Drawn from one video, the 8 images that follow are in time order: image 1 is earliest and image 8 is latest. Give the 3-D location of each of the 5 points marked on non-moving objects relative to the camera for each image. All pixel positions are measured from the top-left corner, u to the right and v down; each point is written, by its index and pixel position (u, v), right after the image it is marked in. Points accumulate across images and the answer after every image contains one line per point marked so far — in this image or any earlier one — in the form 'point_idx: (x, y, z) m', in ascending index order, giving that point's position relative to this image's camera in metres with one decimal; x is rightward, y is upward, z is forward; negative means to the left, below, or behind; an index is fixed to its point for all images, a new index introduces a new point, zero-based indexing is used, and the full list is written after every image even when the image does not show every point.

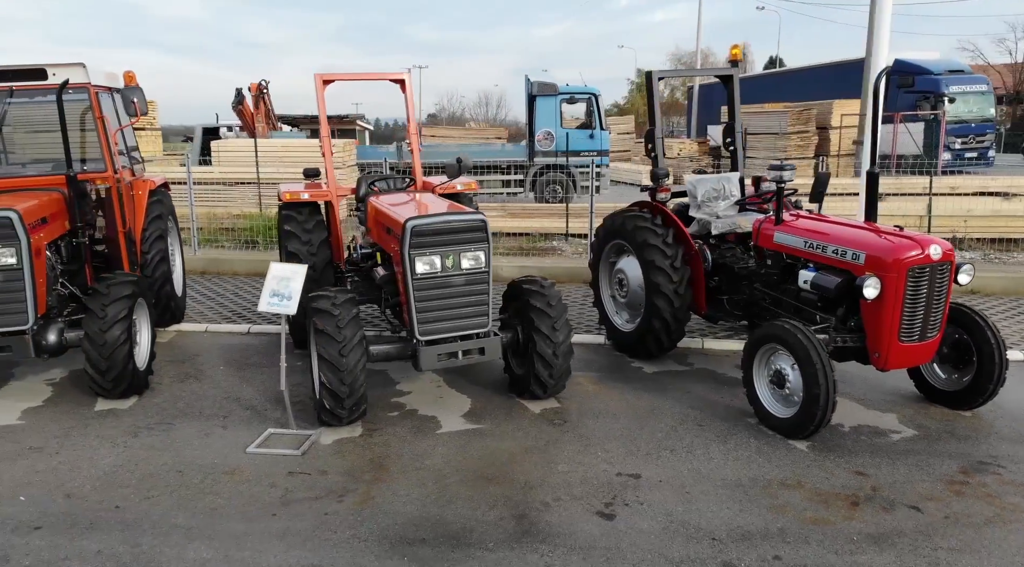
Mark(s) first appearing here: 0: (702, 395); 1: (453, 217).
0: (+1.2, -0.7, +5.1) m
1: (-0.3, +0.4, +4.4) m
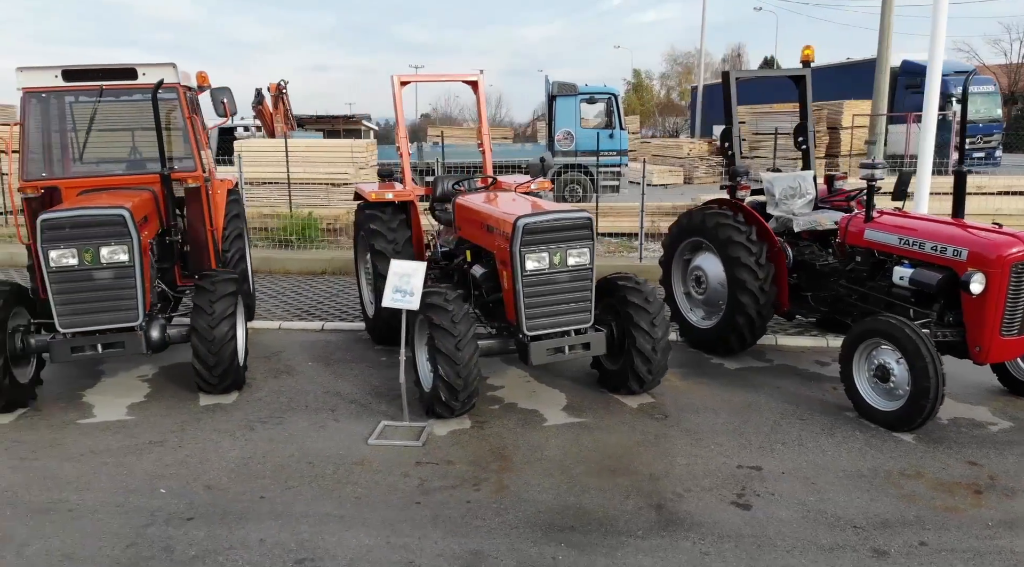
0: (+1.8, -0.7, +5.2) m
1: (+0.3, +0.4, +4.5) m
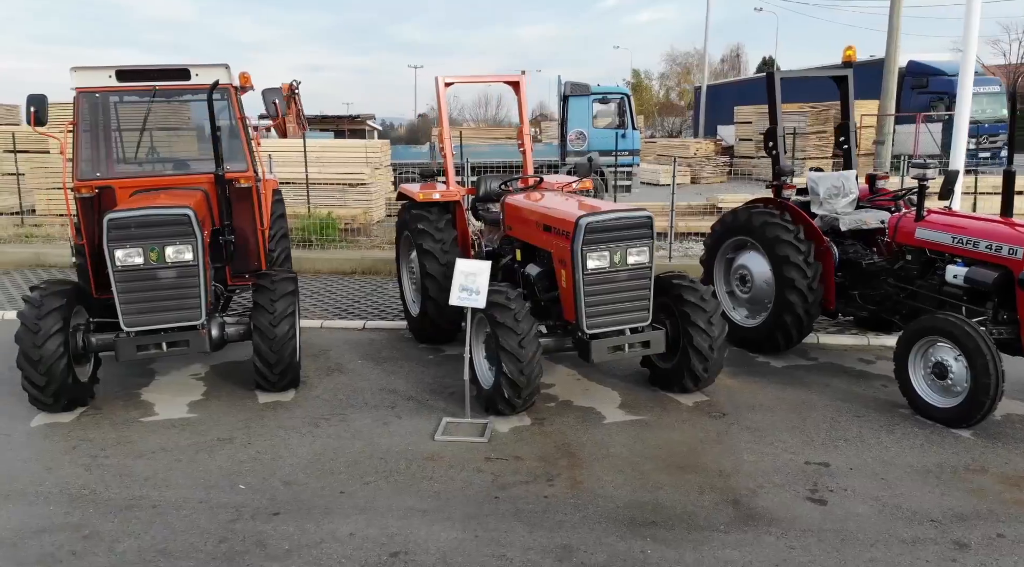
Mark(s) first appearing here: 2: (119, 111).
0: (+2.1, -0.7, +5.3) m
1: (+0.6, +0.4, +4.5) m
2: (-2.6, +1.2, +5.5) m
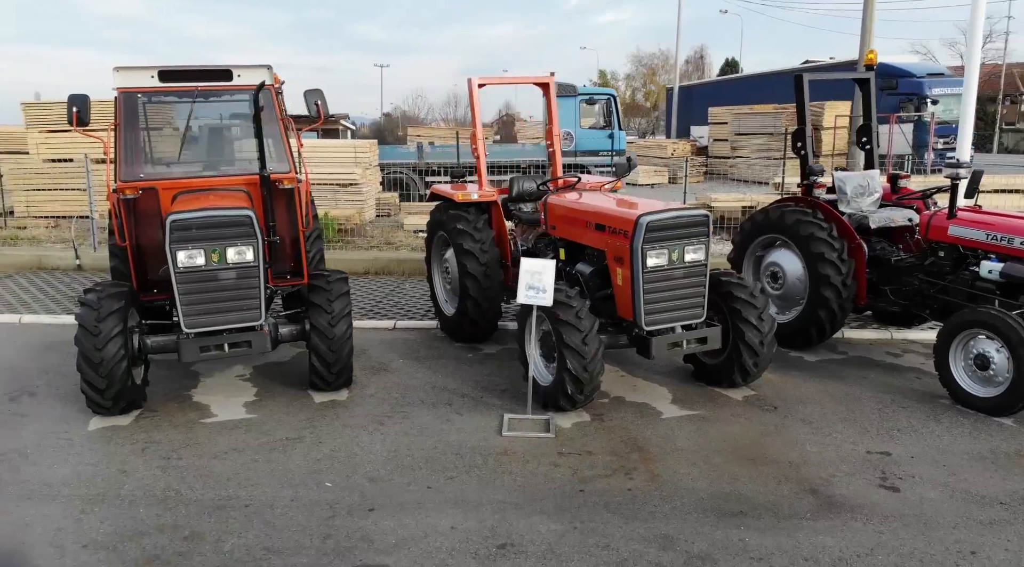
0: (+2.4, -0.6, +5.5) m
1: (+1.0, +0.4, +4.6) m
2: (-2.3, +1.2, +5.5) m
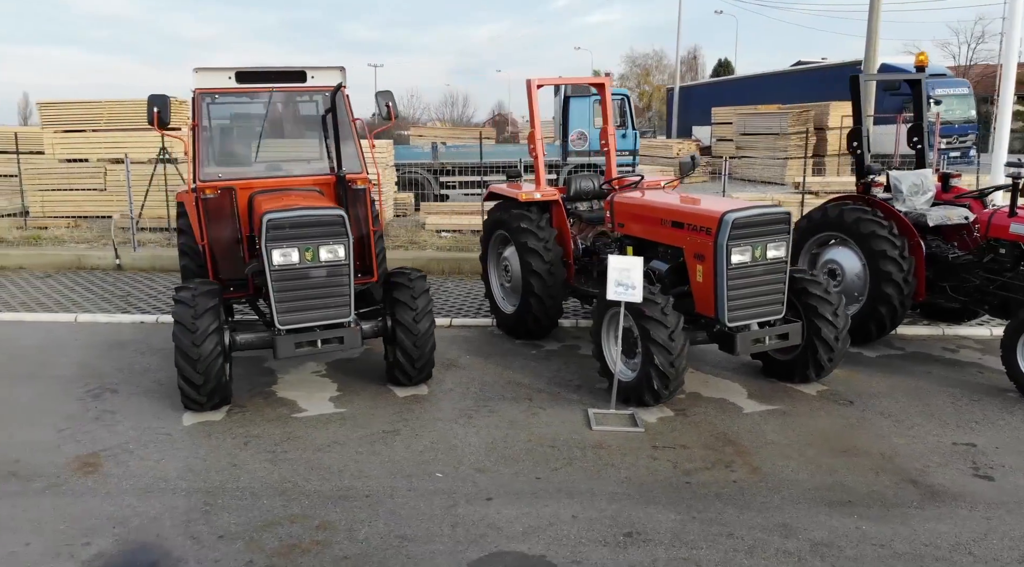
0: (+2.9, -0.6, +5.6) m
1: (+1.5, +0.4, +4.8) m
2: (-1.9, +1.2, +5.6) m
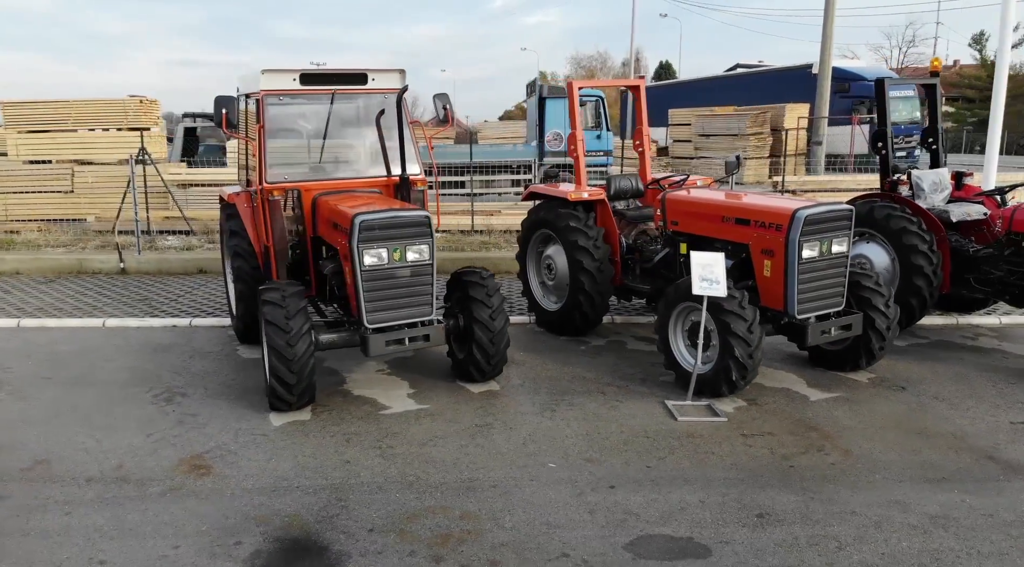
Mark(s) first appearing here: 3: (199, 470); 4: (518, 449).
0: (+3.4, -0.6, +6.0) m
1: (+1.9, +0.5, +5.0) m
2: (-1.4, +1.2, +5.6) m
3: (-1.6, -0.9, +4.2) m
4: (0.0, -0.9, +4.3) m
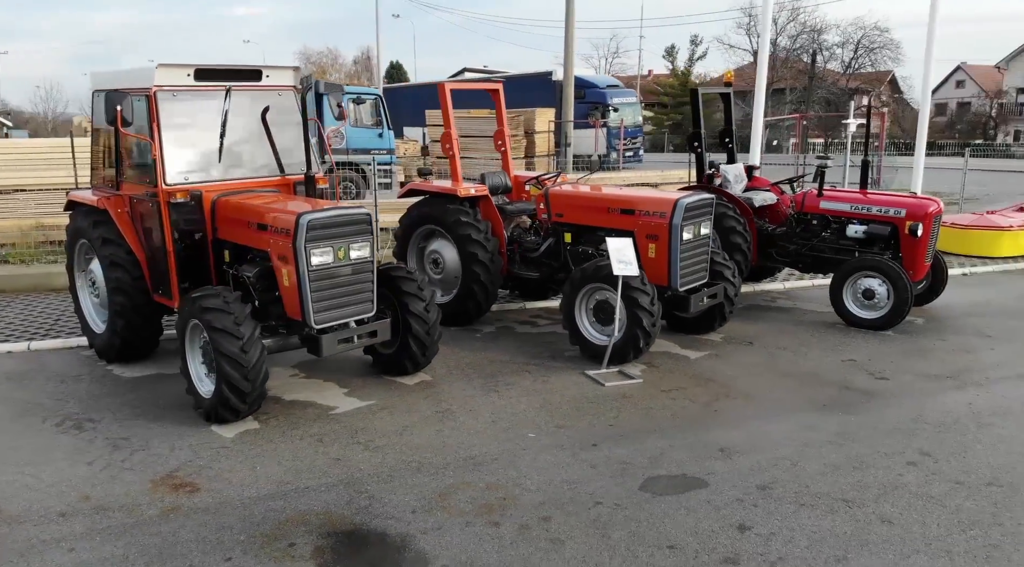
0: (+2.4, -0.3, +7.3) m
1: (+1.4, +0.6, +6.0) m
2: (-2.1, +1.1, +5.4) m
3: (-1.6, -1.0, +4.0) m
4: (-0.1, -0.8, +4.7) m
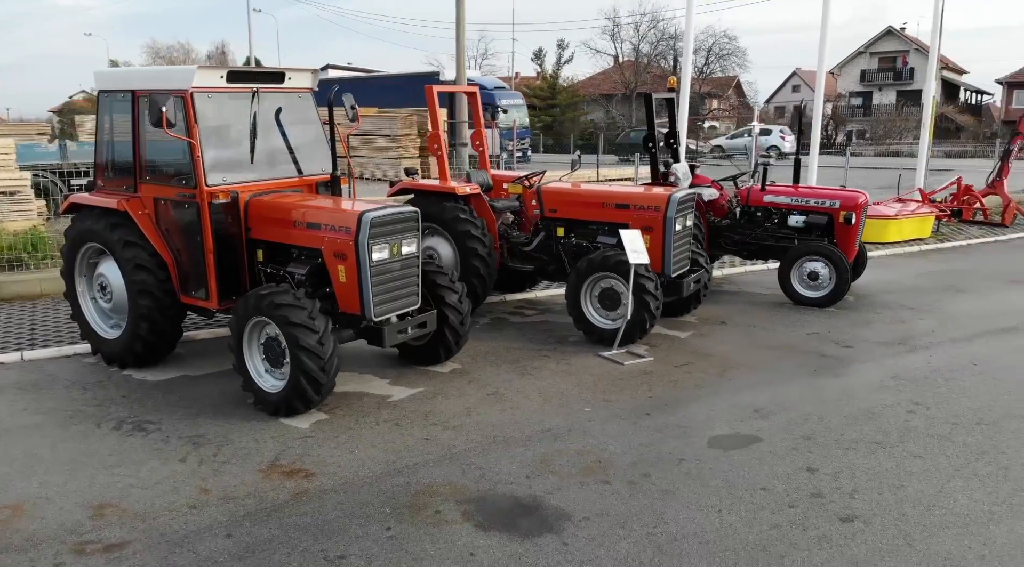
0: (+2.2, -0.2, +8.2) m
1: (+1.4, +0.7, +6.6) m
2: (-1.9, +1.1, +5.4) m
3: (-1.1, -1.0, +4.2) m
4: (+0.2, -0.8, +5.1) m
